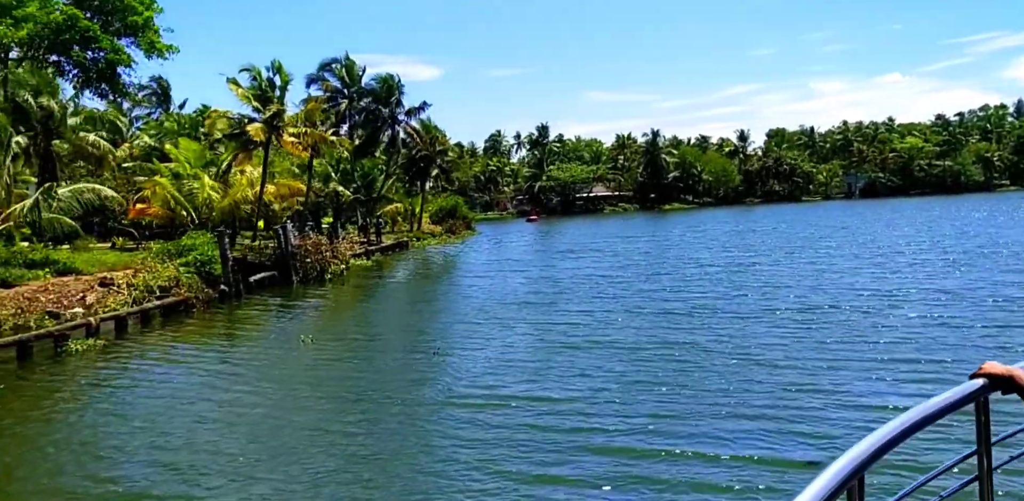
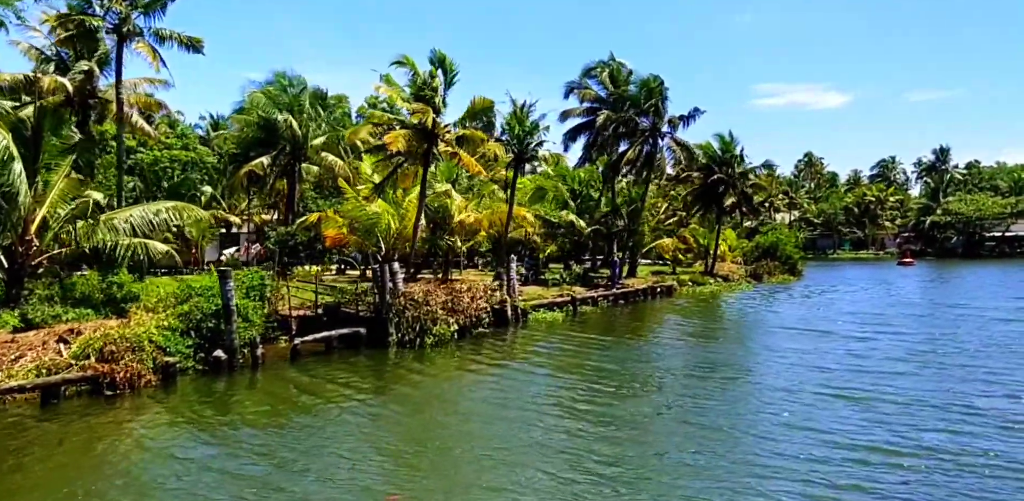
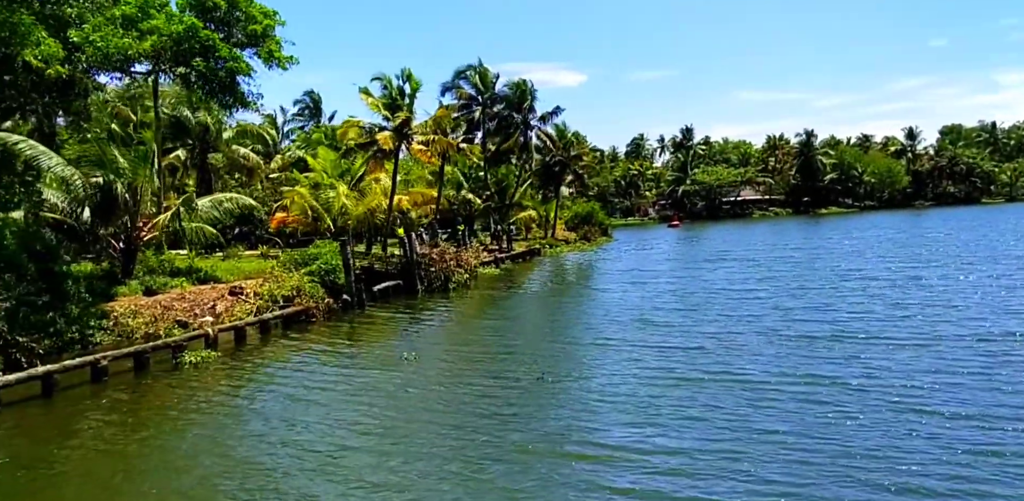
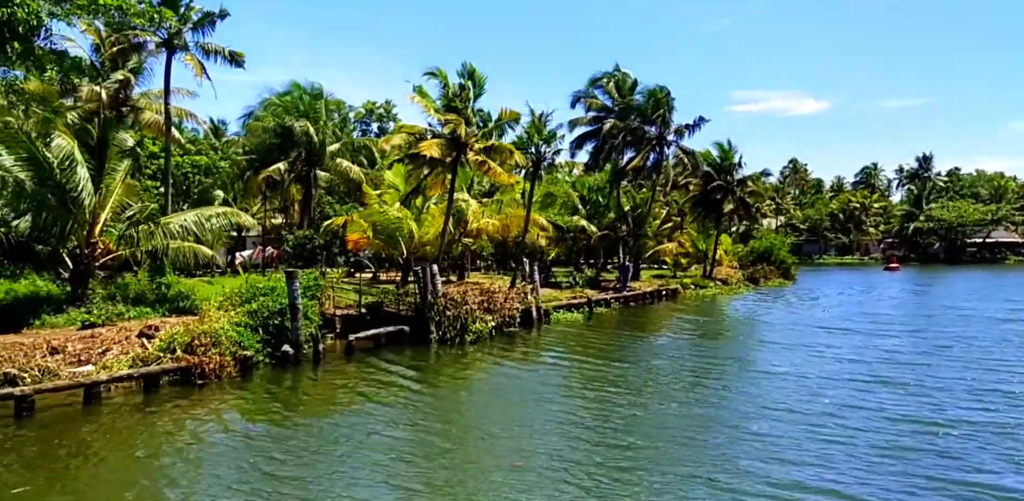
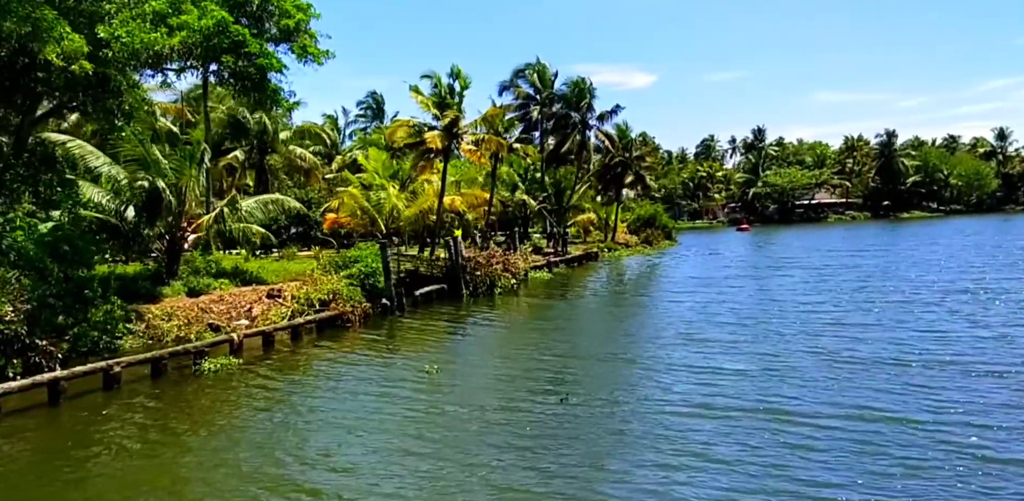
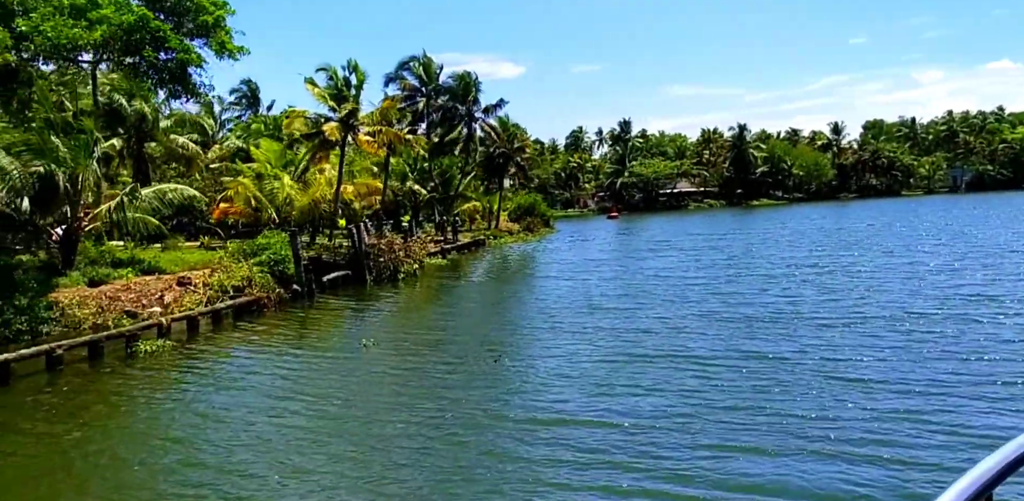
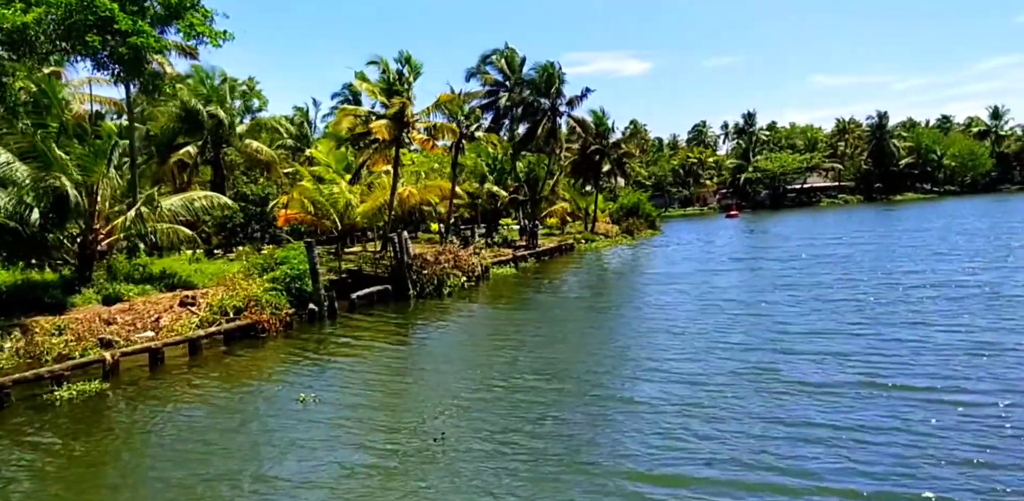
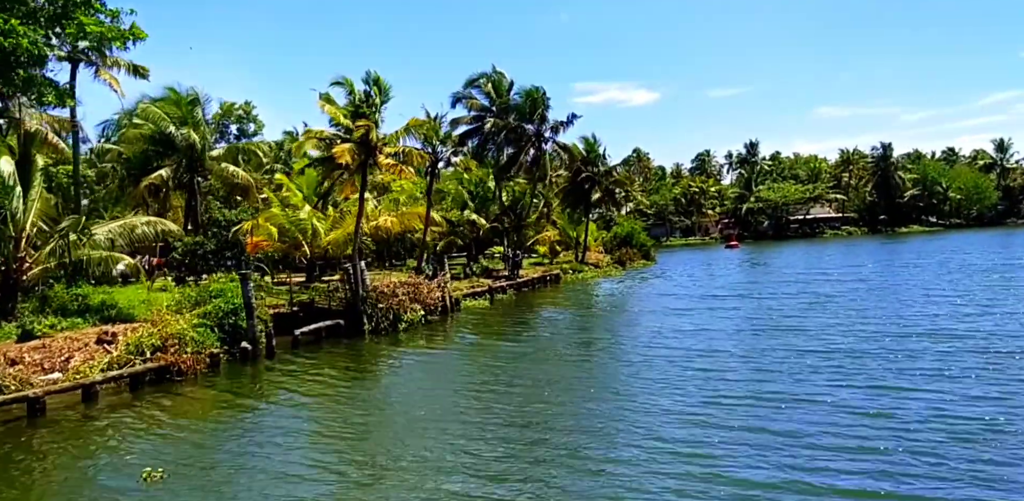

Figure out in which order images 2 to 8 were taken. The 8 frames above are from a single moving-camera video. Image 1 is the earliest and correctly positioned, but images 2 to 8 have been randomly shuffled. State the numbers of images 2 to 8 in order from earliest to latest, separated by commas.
6, 3, 5, 7, 8, 4, 2
